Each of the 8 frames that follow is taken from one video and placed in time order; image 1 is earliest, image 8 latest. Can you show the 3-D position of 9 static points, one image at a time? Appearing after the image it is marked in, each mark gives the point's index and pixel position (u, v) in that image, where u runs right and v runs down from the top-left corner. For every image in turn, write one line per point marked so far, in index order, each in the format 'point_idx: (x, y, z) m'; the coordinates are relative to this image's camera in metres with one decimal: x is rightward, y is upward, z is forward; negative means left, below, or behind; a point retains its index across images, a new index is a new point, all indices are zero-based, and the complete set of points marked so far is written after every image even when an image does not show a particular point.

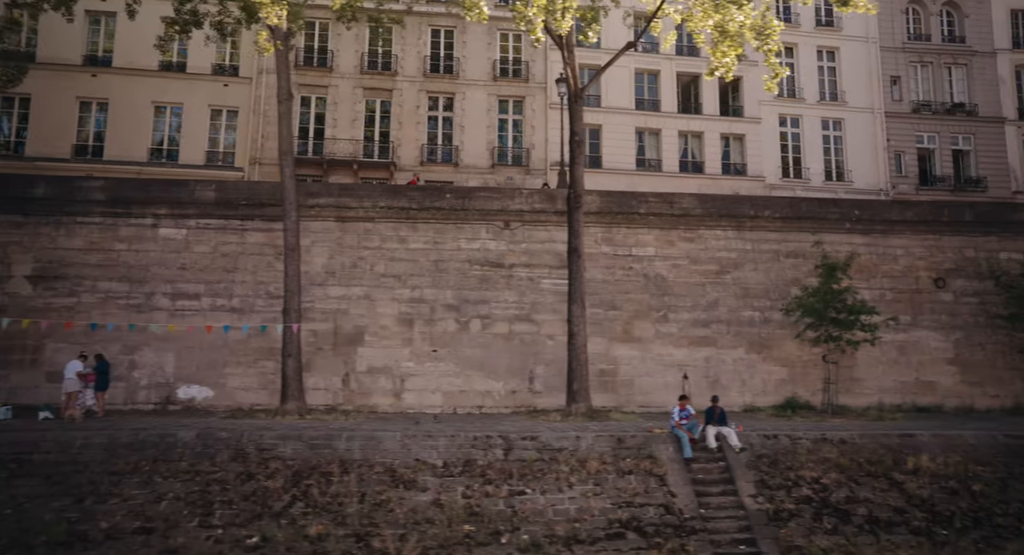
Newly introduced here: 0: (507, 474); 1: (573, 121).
0: (-0.1, -3.4, +11.2) m
1: (+1.4, +3.5, +14.7) m
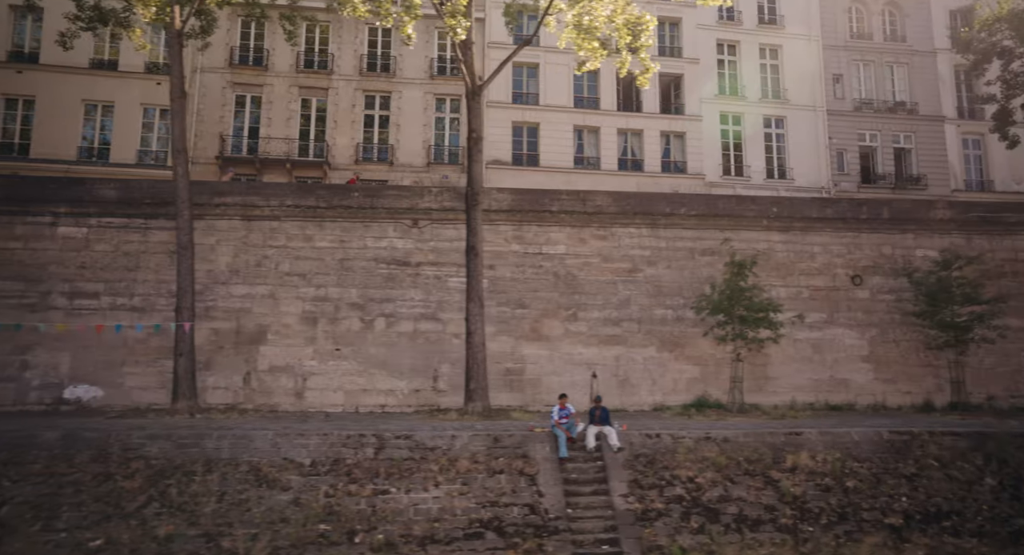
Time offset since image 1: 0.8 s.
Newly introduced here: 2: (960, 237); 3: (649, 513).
0: (-2.4, -3.3, +11.1) m
1: (-0.9, +3.6, +14.6) m
2: (+12.8, +1.2, +18.5) m
3: (+2.3, -4.0, +11.0) m
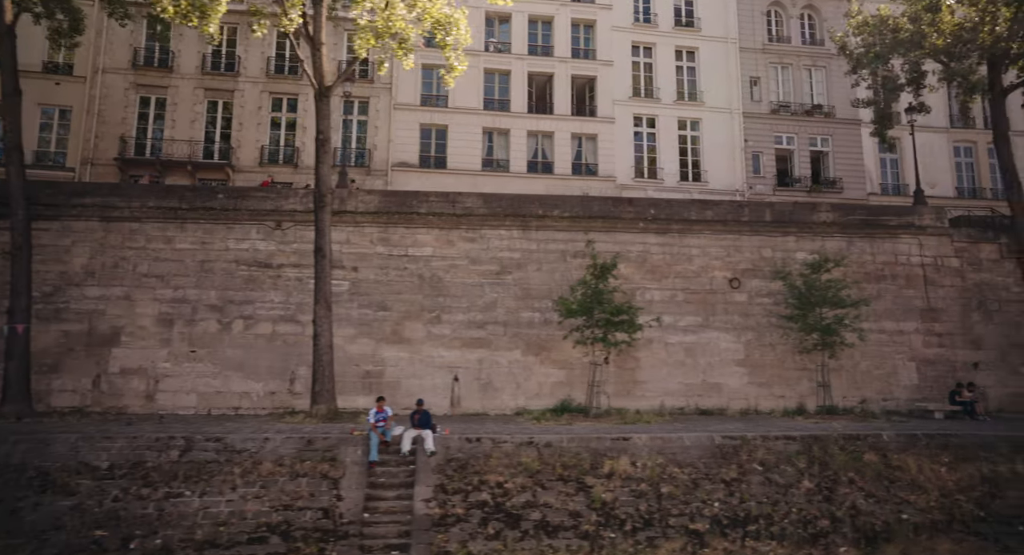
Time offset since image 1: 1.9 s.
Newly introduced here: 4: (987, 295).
0: (-5.7, -3.4, +11.0) m
1: (-4.3, +3.5, +14.5) m
2: (+9.4, +1.1, +18.4) m
3: (-1.0, -4.0, +10.9) m
4: (+13.4, -0.5, +18.7) m
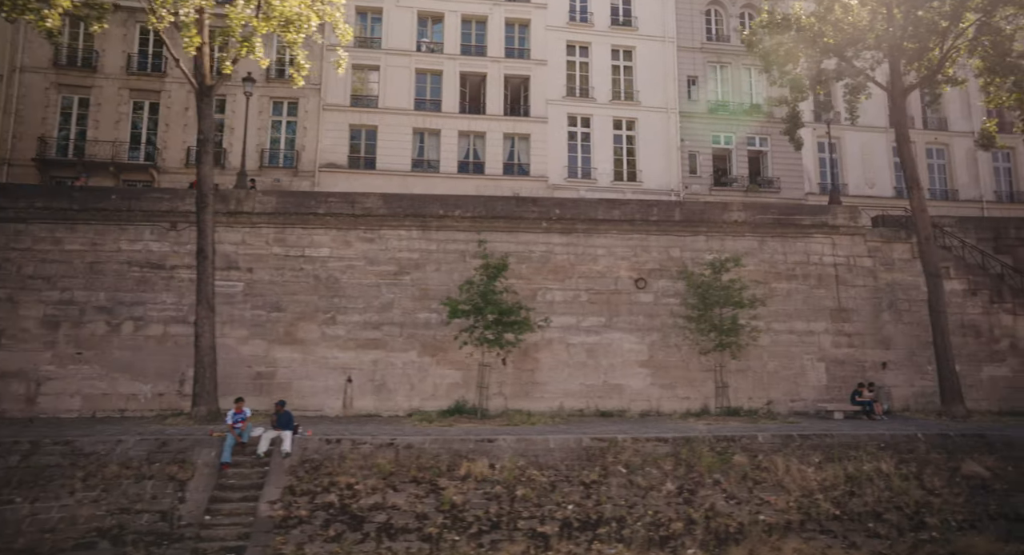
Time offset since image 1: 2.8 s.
0: (-8.3, -3.4, +10.9) m
1: (-6.9, +3.5, +14.4) m
2: (+6.8, +1.1, +18.2) m
3: (-3.6, -4.0, +10.8) m
4: (+10.9, -0.5, +18.5) m
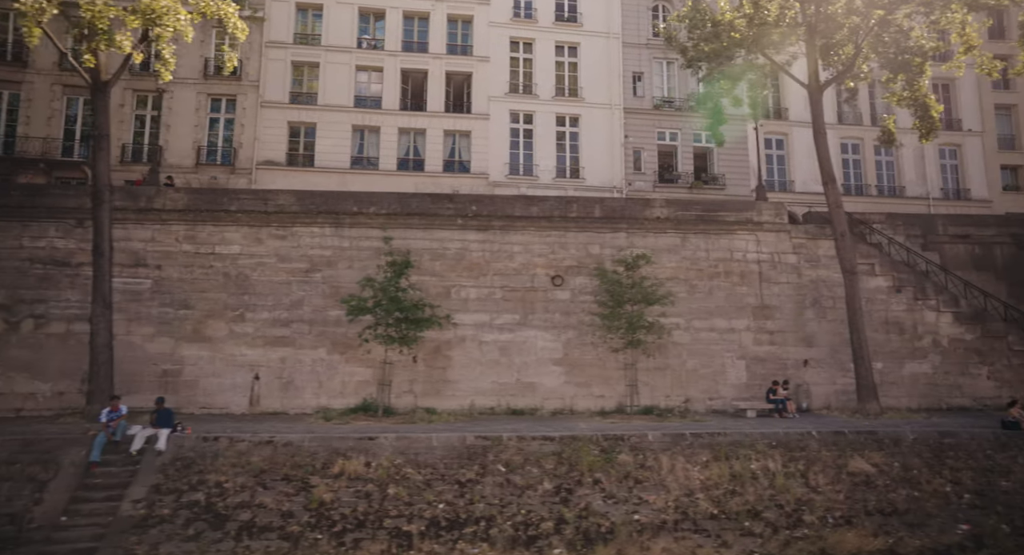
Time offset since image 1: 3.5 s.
0: (-10.6, -3.3, +10.8) m
1: (-9.1, +3.6, +14.3) m
2: (+4.6, +1.1, +18.1) m
3: (-5.9, -4.0, +10.7) m
4: (+8.6, -0.4, +18.4) m
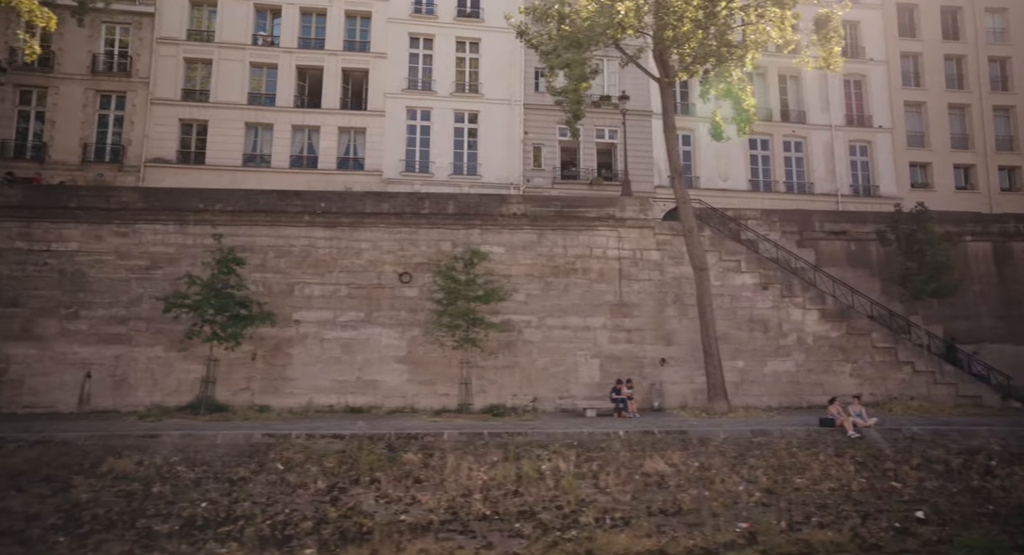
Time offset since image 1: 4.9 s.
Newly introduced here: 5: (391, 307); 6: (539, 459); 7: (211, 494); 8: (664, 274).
0: (-14.6, -3.2, +10.7) m
1: (-13.1, +3.6, +14.2) m
2: (+0.6, +1.2, +17.9) m
3: (-9.9, -3.9, +10.6) m
4: (+4.7, -0.3, +18.1) m
5: (-3.1, -0.8, +16.9) m
6: (+0.5, -3.4, +12.4) m
7: (-5.2, -3.8, +11.3) m
8: (+4.2, +0.1, +18.1) m
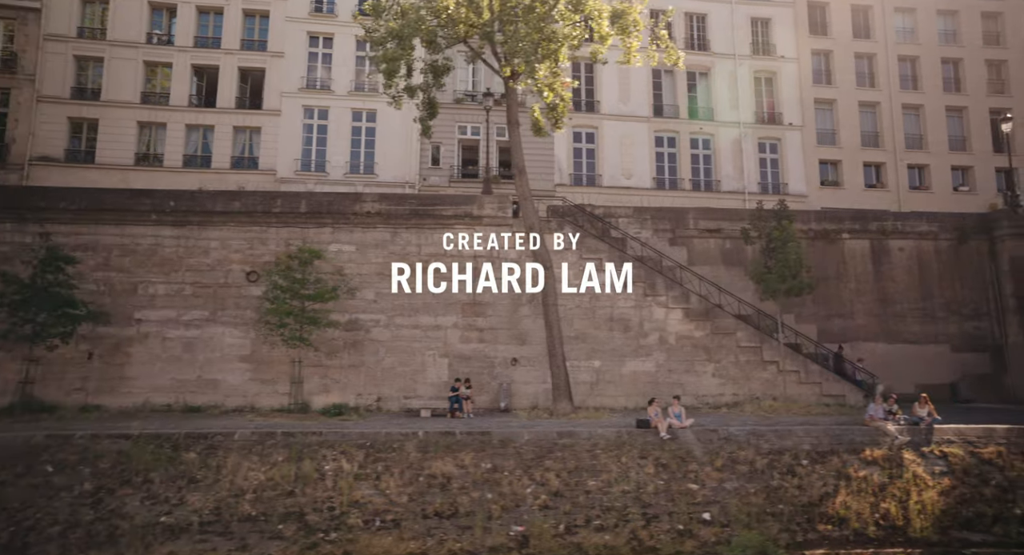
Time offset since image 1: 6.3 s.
0: (-18.7, -3.2, +10.7) m
1: (-17.1, +3.7, +14.2) m
2: (-3.3, +1.2, +17.7) m
3: (-14.0, -3.8, +10.5) m
4: (+0.7, -0.3, +17.9) m
5: (-7.1, -0.7, +16.8) m
6: (-3.5, -3.4, +12.2) m
7: (-9.2, -3.7, +11.2) m
8: (+0.2, +0.1, +17.9) m
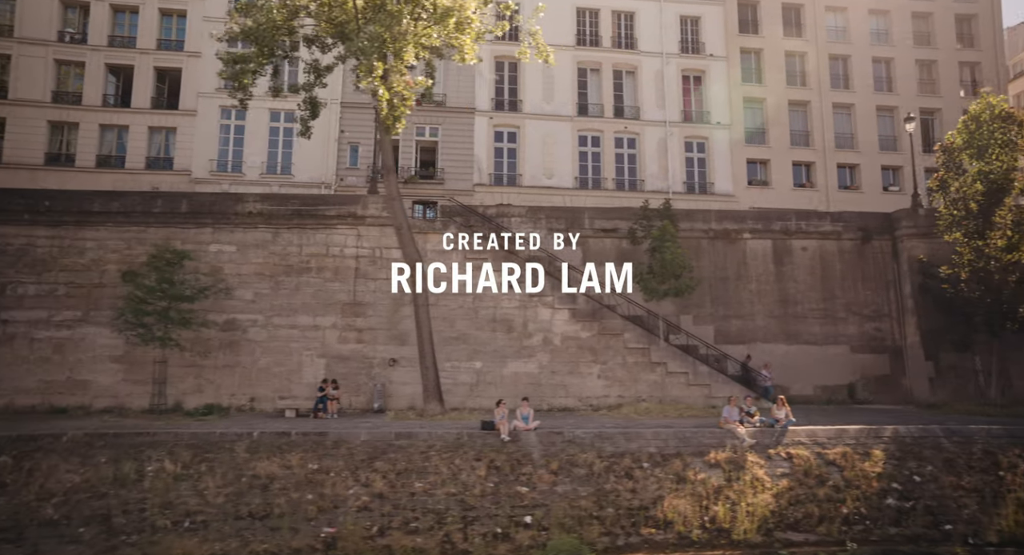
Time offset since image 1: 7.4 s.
0: (-21.9, -3.2, +10.8) m
1: (-20.3, +3.7, +14.3) m
2: (-6.5, +1.2, +17.6) m
3: (-17.2, -3.8, +10.6) m
4: (-2.5, -0.3, +17.8) m
5: (-10.3, -0.7, +16.8) m
6: (-6.8, -3.4, +12.2) m
7: (-12.5, -3.7, +11.2) m
8: (-3.0, +0.1, +17.8) m
